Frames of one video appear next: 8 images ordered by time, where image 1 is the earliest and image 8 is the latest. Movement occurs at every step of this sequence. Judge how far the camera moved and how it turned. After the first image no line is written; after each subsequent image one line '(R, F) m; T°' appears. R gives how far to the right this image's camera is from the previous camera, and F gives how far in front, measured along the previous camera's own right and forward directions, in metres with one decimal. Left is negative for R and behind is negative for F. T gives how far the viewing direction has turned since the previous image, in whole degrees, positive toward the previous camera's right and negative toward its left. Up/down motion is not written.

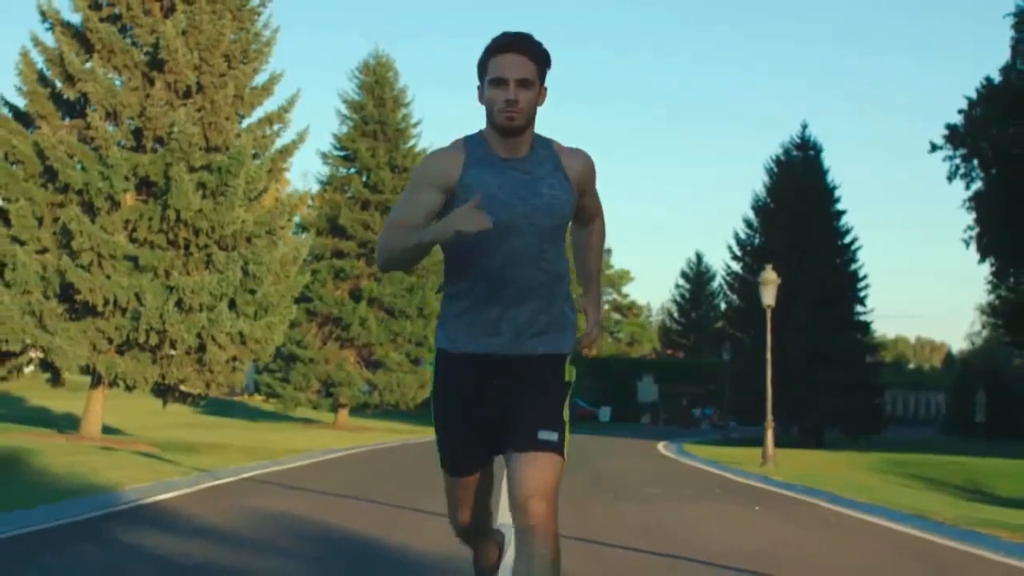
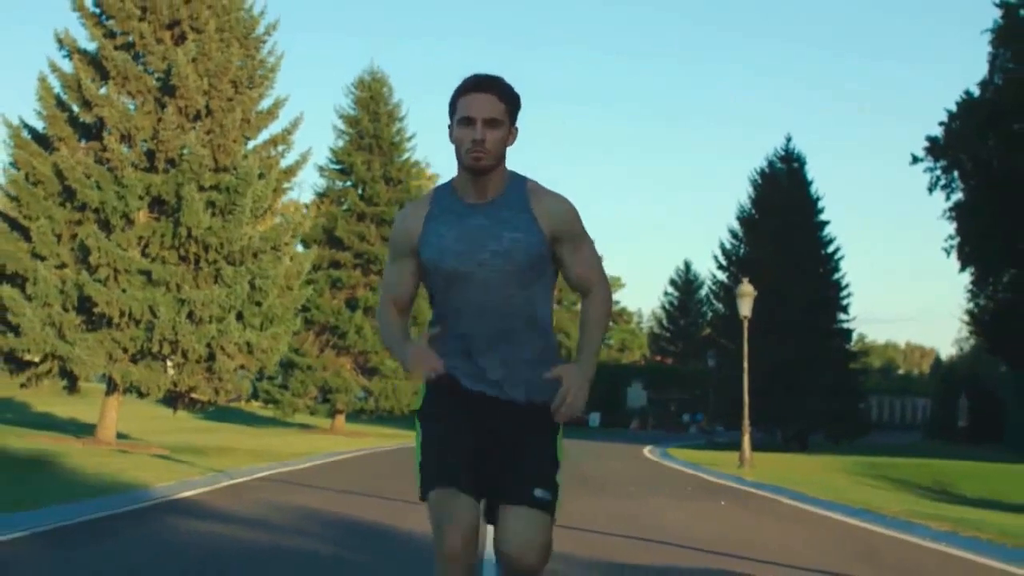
(0.0, -1.7) m; 0°
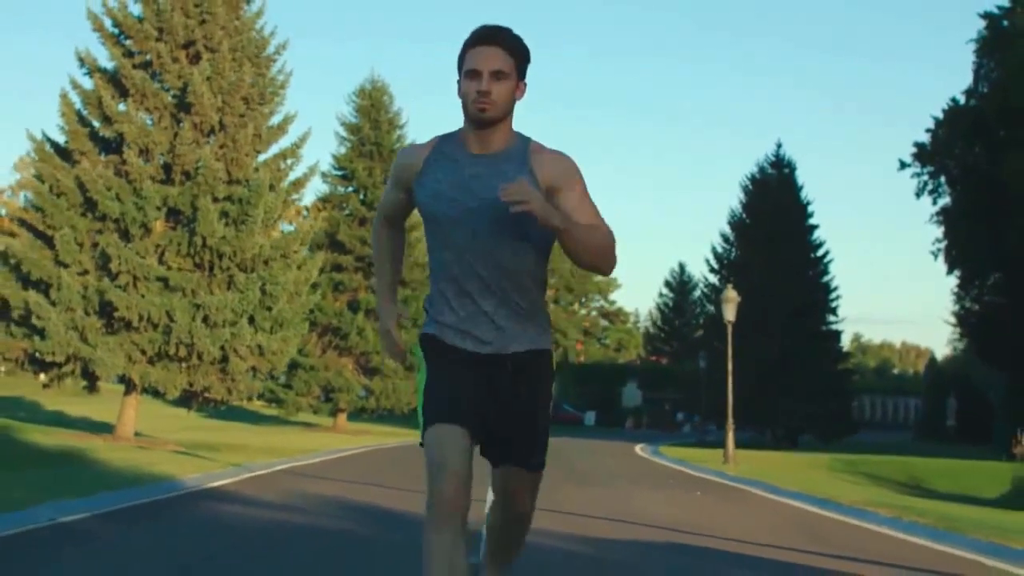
(0.0, -1.7) m; 0°
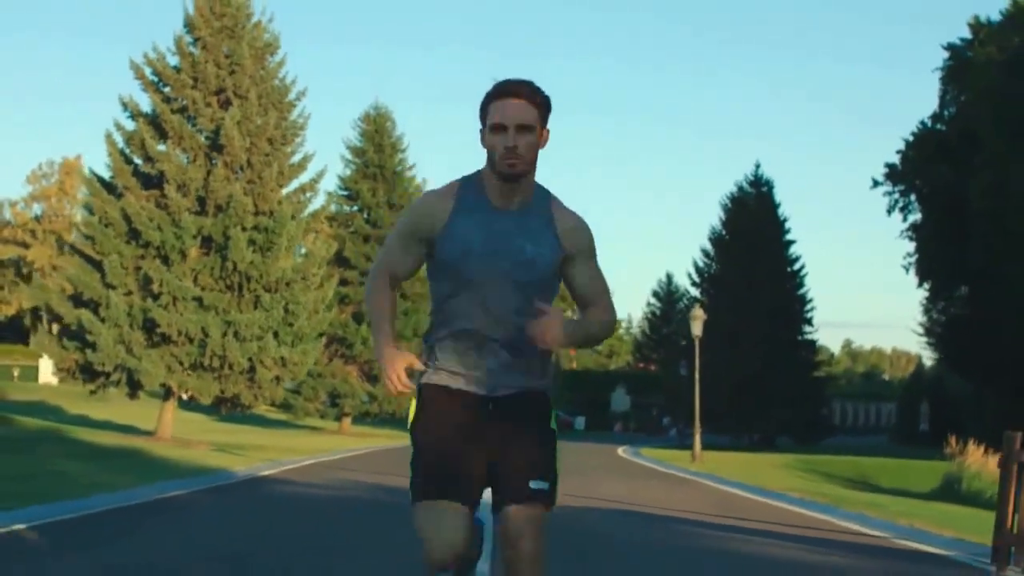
(+0.1, -4.3) m; 0°
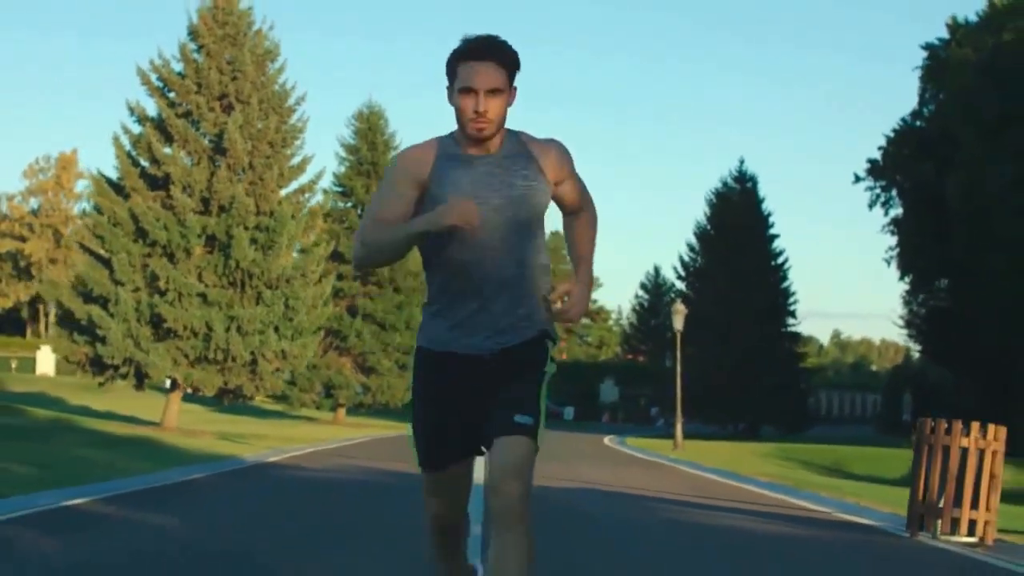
(0.0, -1.7) m; 0°
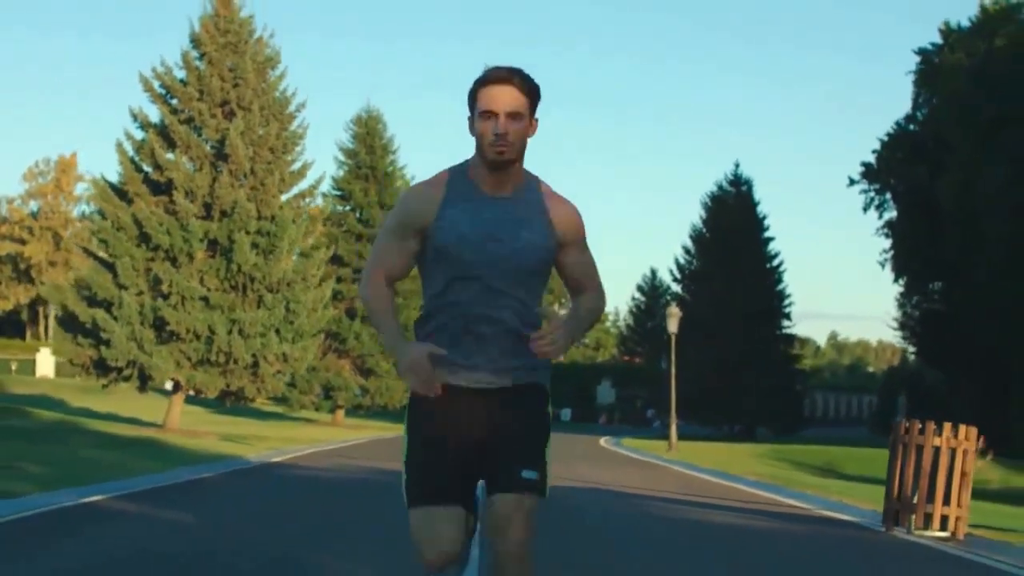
(0.0, -0.6) m; 0°
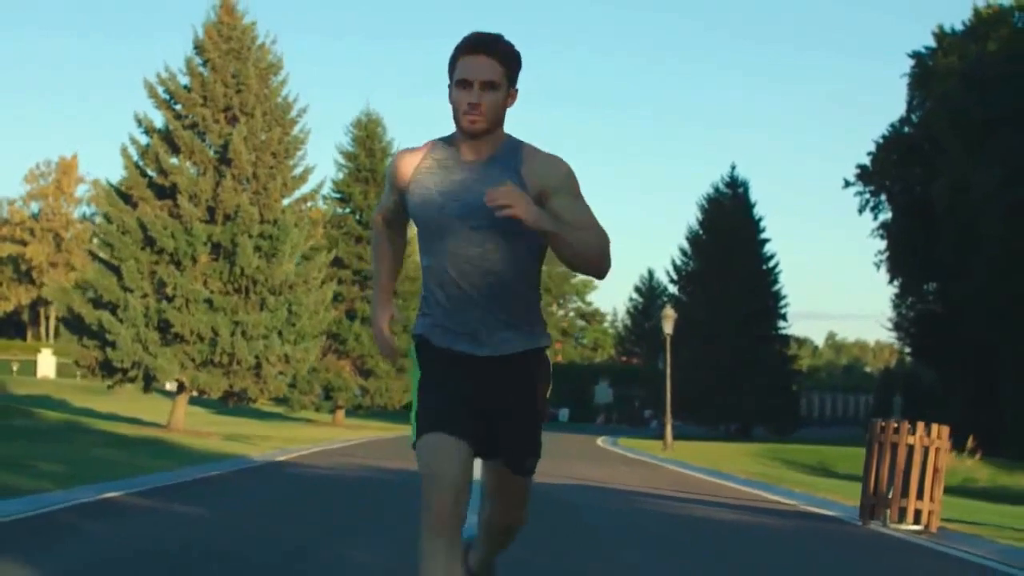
(0.0, -0.7) m; 0°
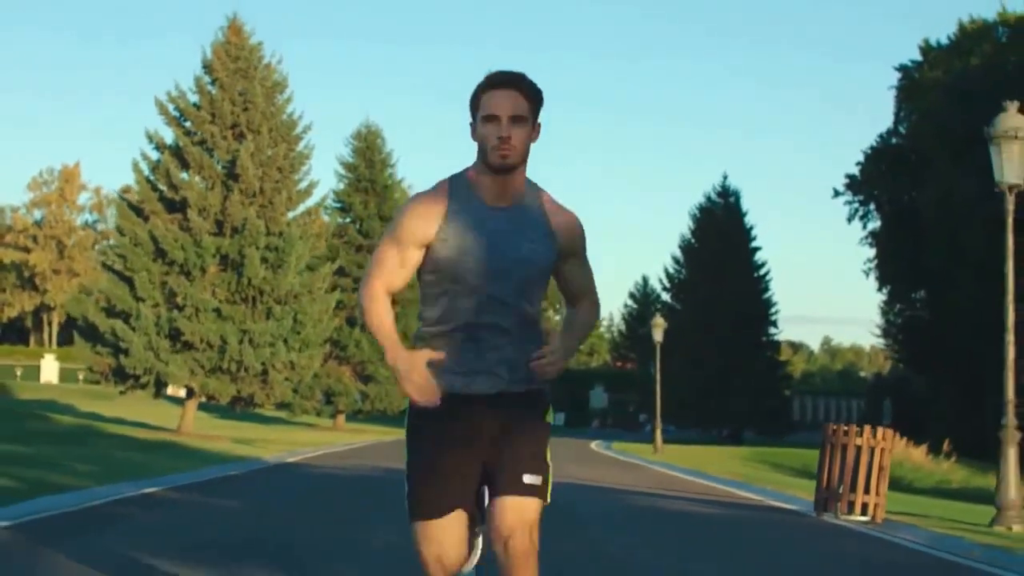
(0.0, -1.7) m; 0°
